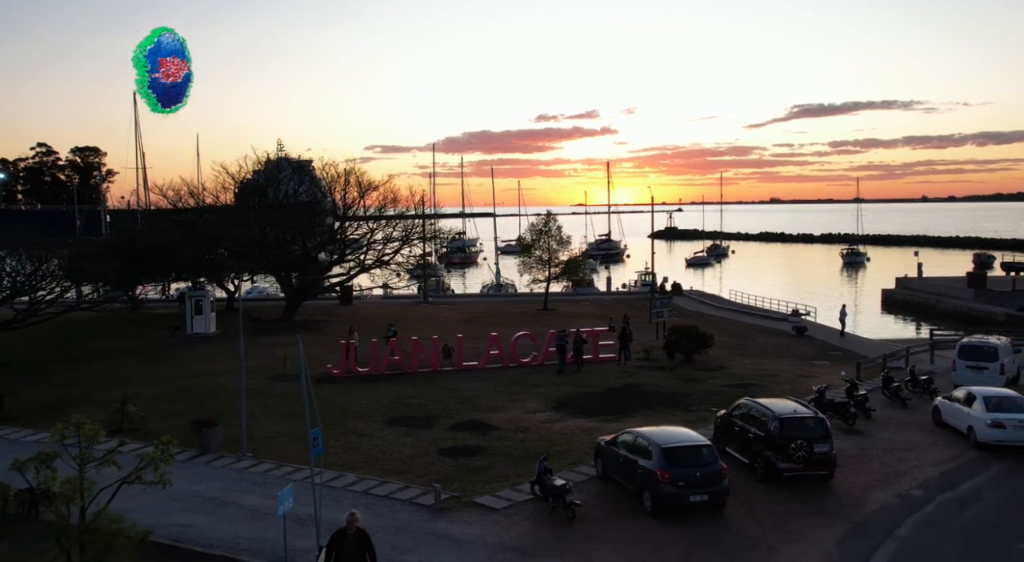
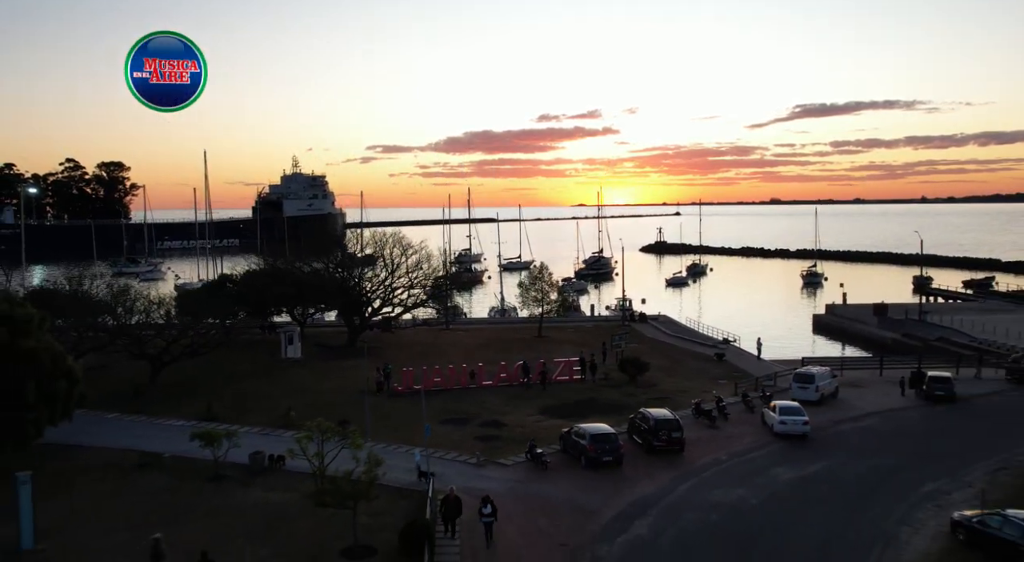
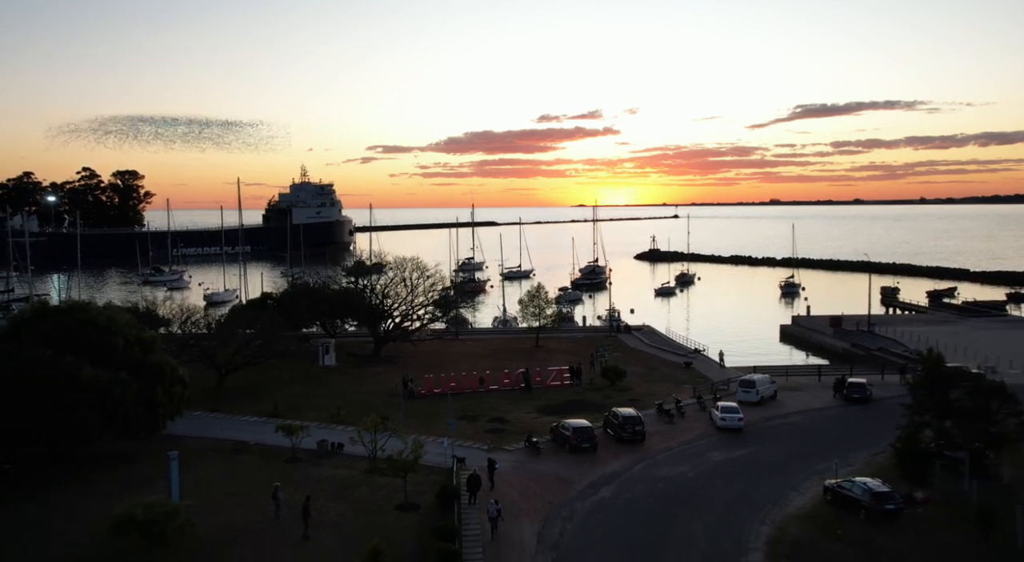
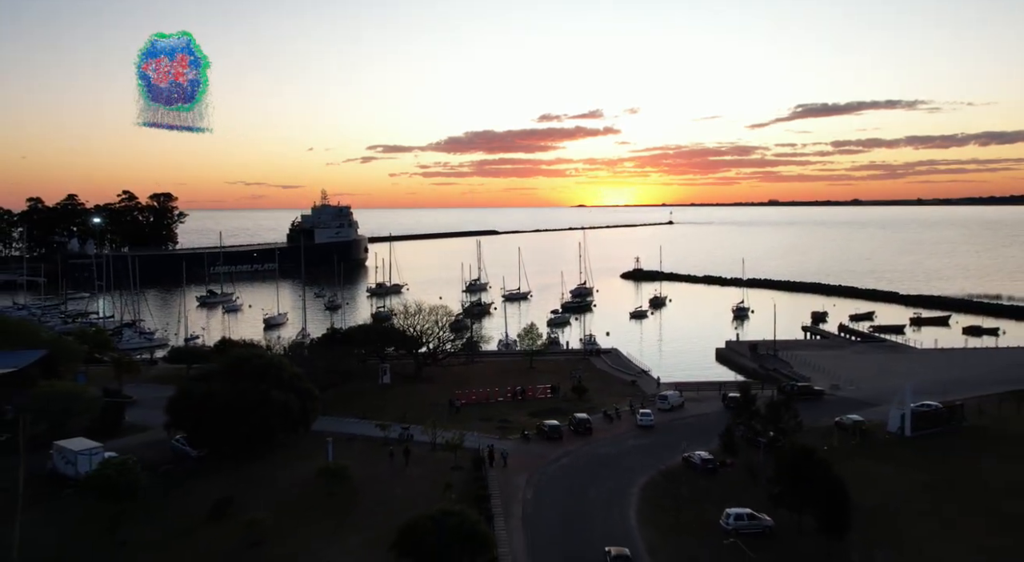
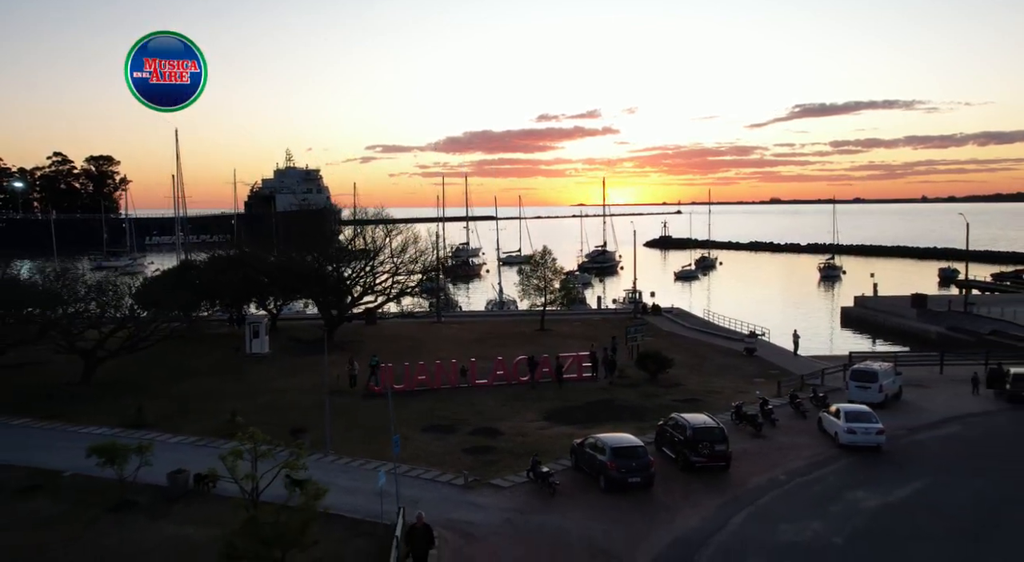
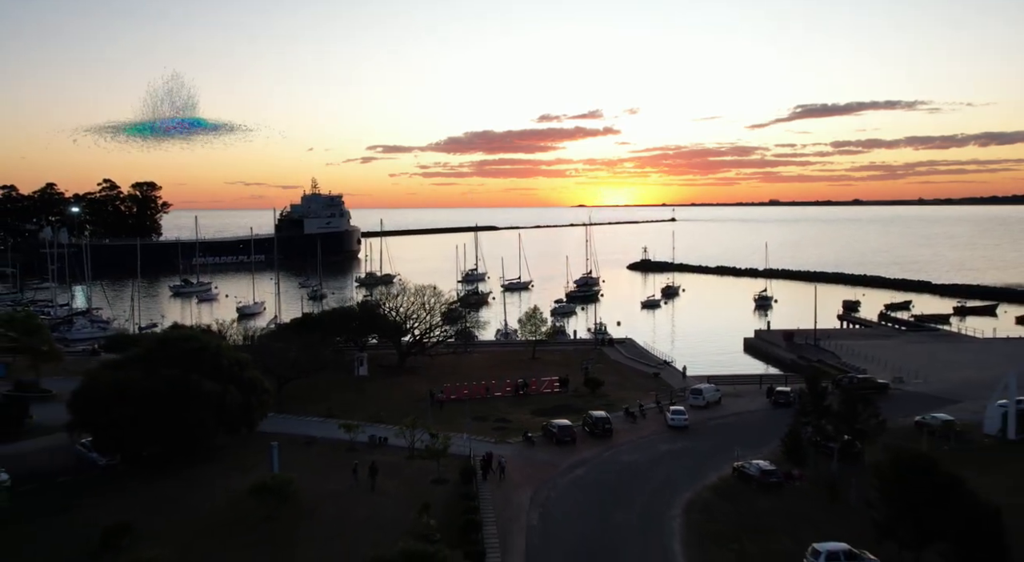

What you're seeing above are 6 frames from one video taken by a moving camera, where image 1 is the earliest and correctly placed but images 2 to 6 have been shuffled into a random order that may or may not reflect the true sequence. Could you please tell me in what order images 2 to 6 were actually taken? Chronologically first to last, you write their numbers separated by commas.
5, 2, 3, 6, 4
